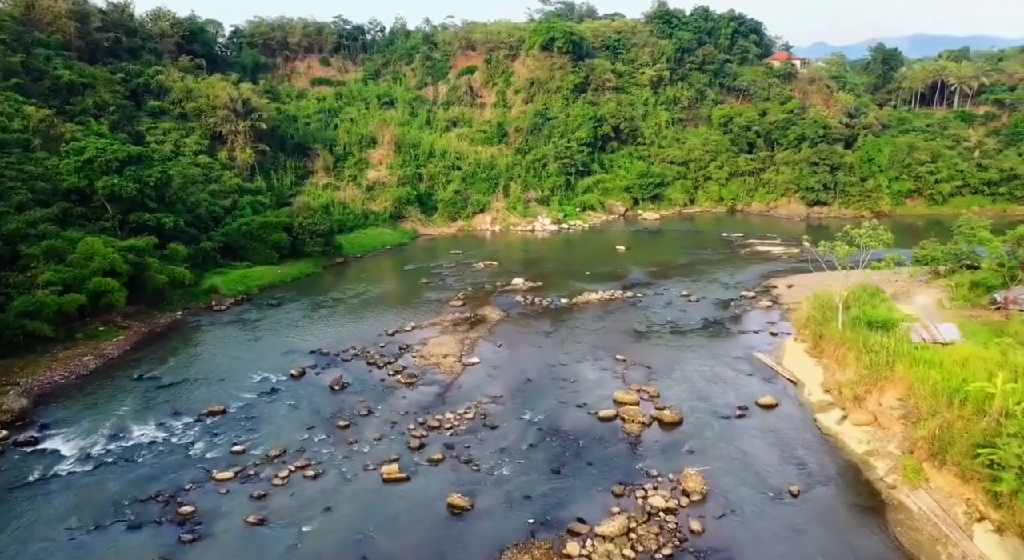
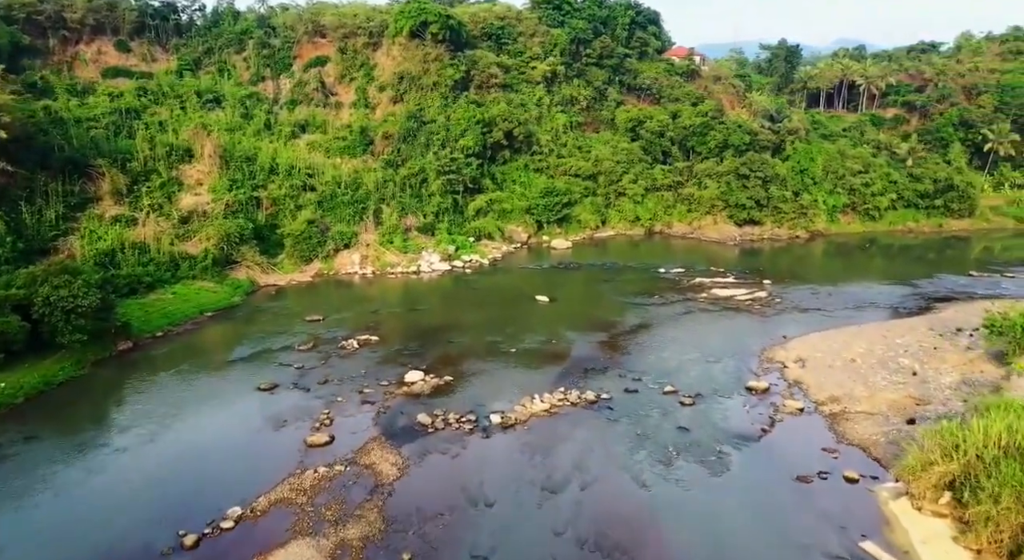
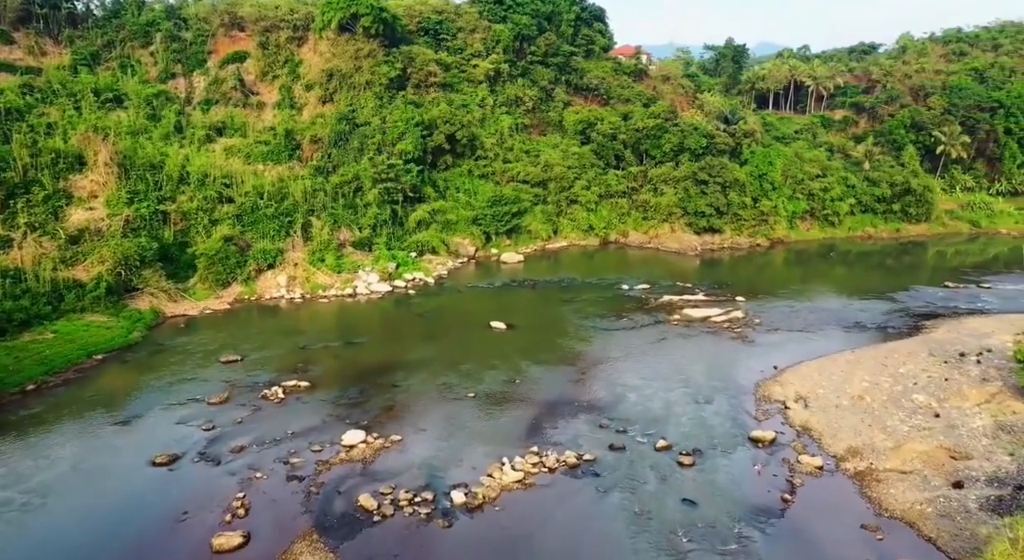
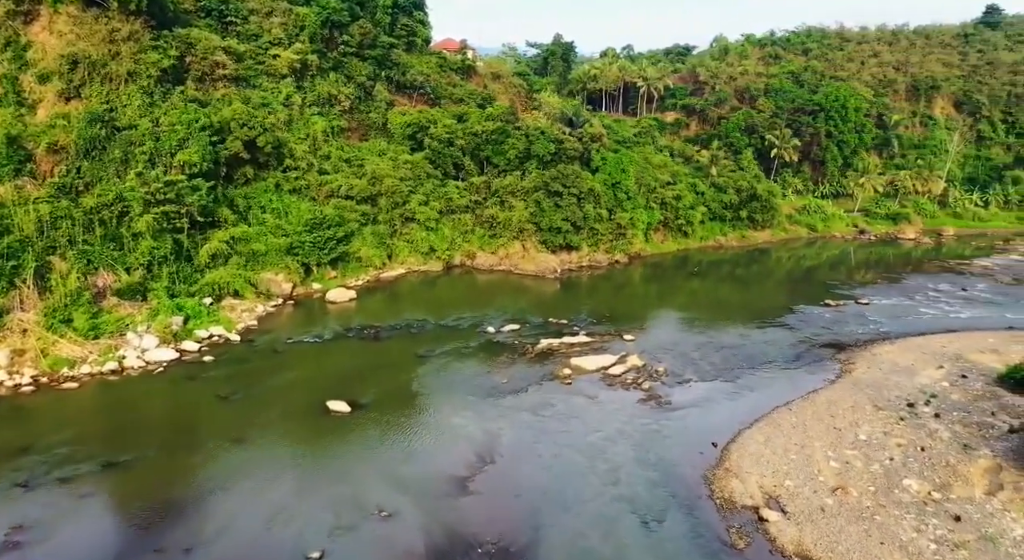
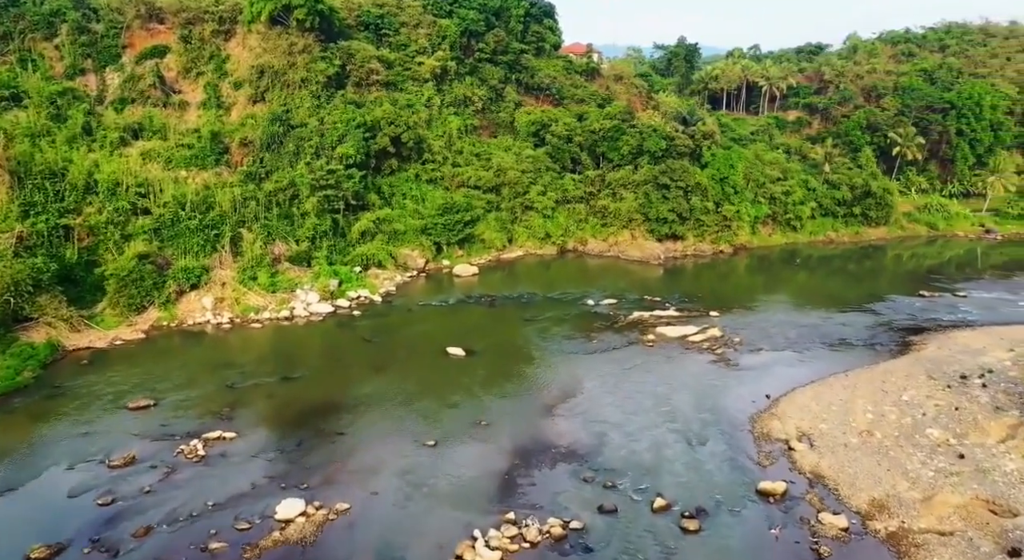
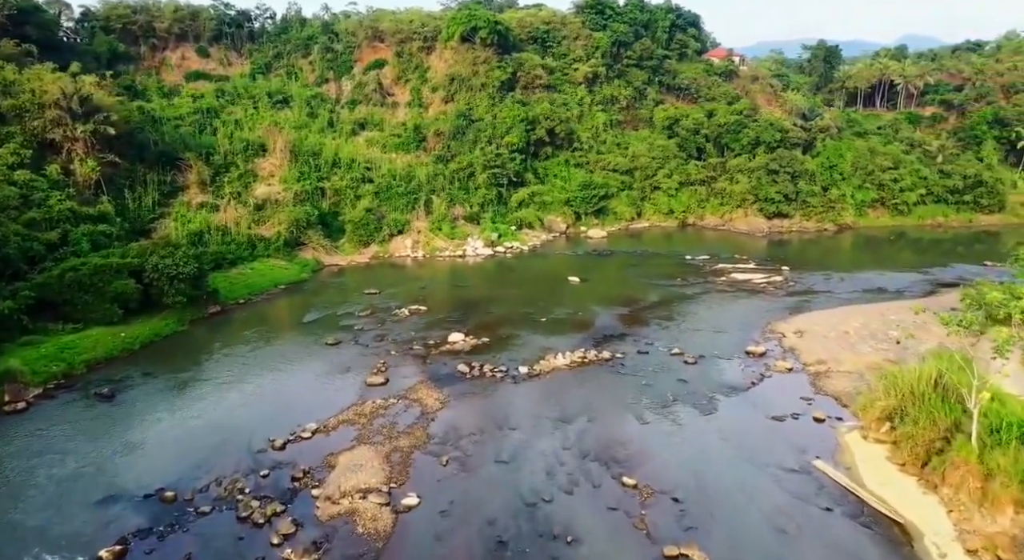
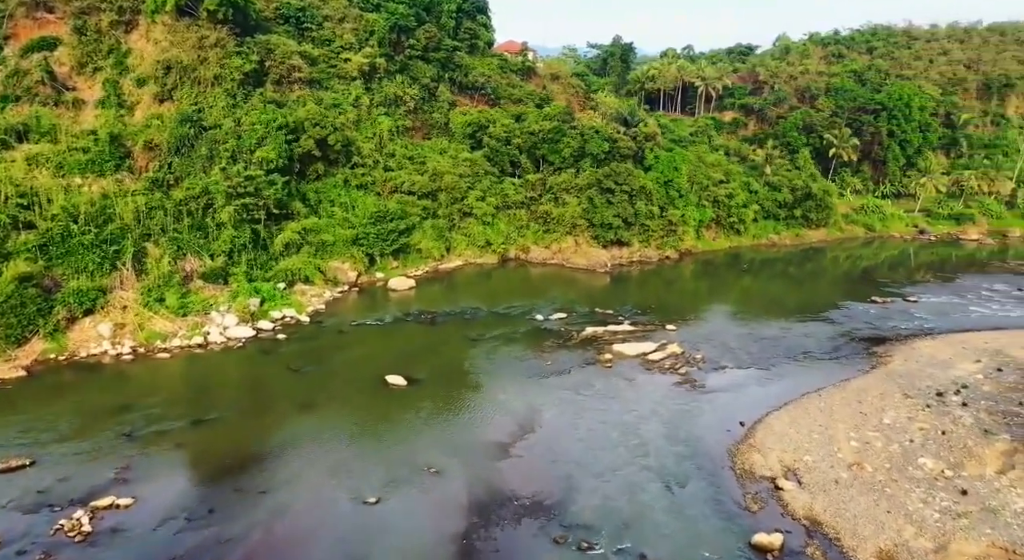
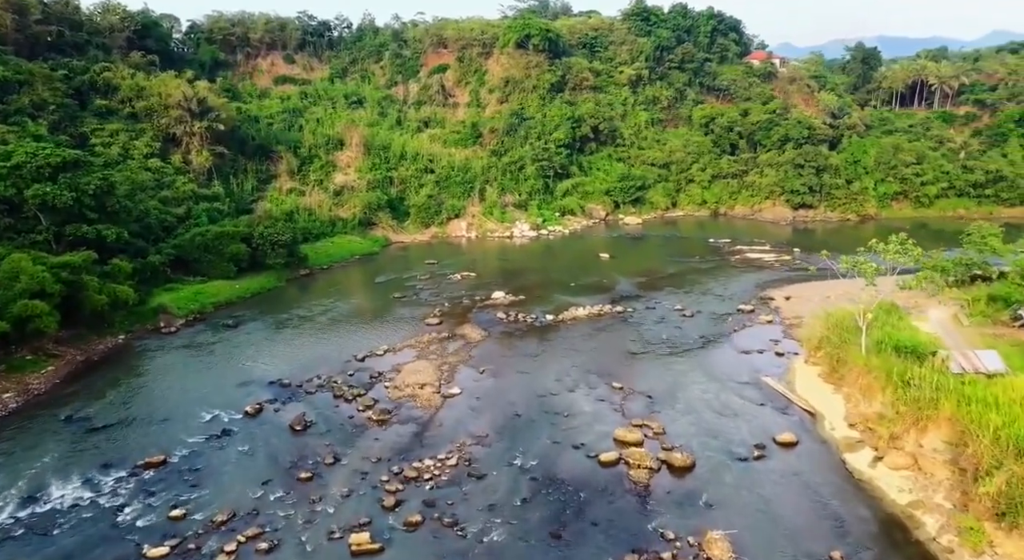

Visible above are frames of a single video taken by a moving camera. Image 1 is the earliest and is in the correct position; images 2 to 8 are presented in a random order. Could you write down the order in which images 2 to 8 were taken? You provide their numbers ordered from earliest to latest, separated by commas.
8, 6, 2, 3, 5, 7, 4
